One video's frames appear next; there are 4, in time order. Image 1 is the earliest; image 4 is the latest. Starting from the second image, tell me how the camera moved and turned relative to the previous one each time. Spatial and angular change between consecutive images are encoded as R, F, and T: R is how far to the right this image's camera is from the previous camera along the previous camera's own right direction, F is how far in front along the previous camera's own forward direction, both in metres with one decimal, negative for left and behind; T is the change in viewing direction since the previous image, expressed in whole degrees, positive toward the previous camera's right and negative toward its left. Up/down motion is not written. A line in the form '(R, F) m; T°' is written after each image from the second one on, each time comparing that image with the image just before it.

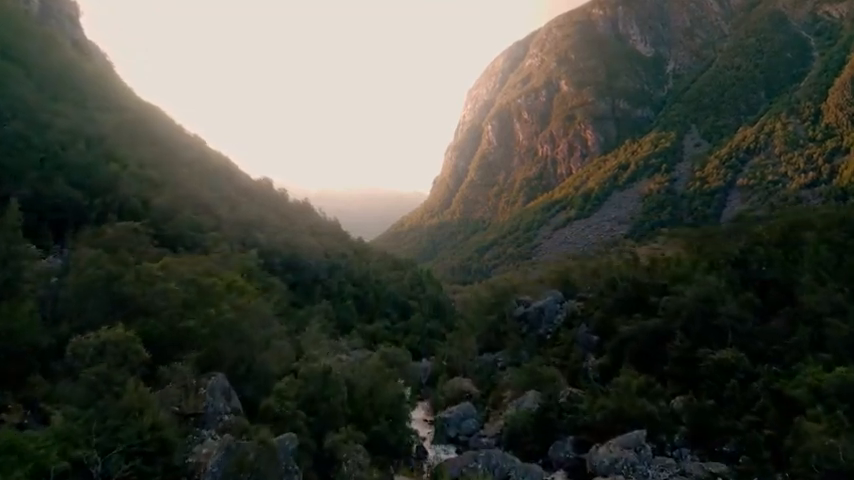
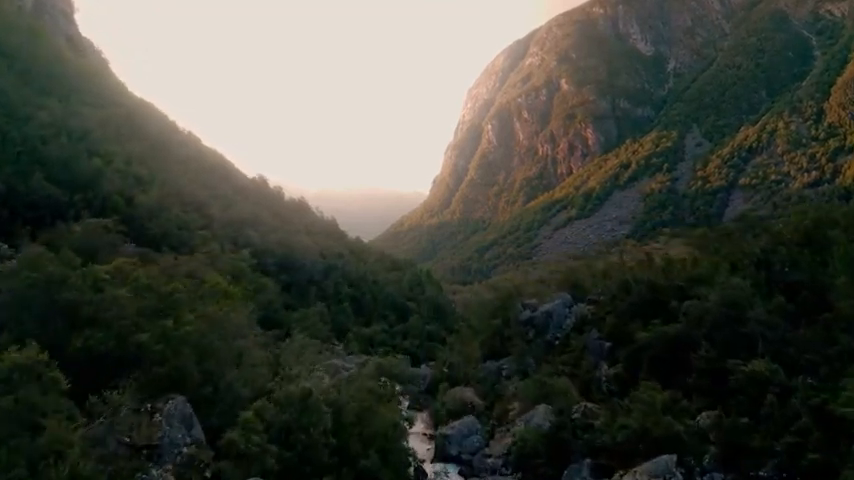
(0.0, +3.7) m; 0°
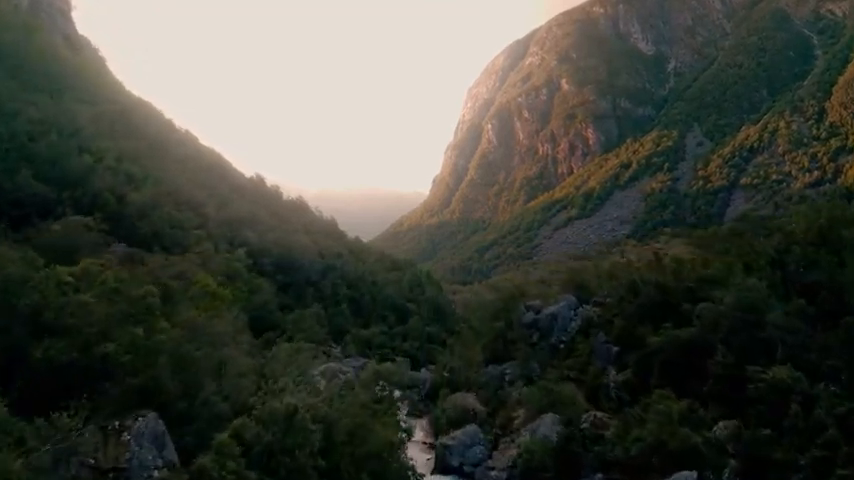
(0.0, +2.0) m; 0°
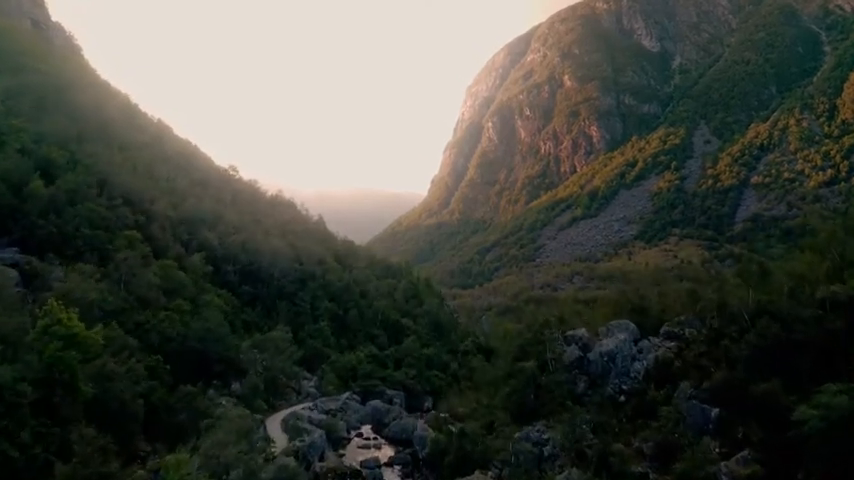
(0.0, +15.9) m; 0°
